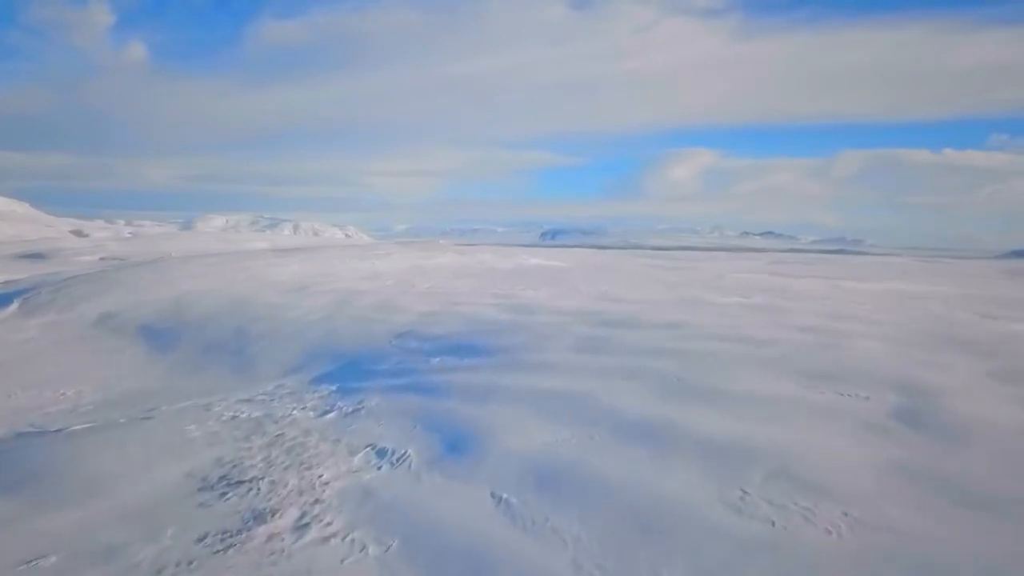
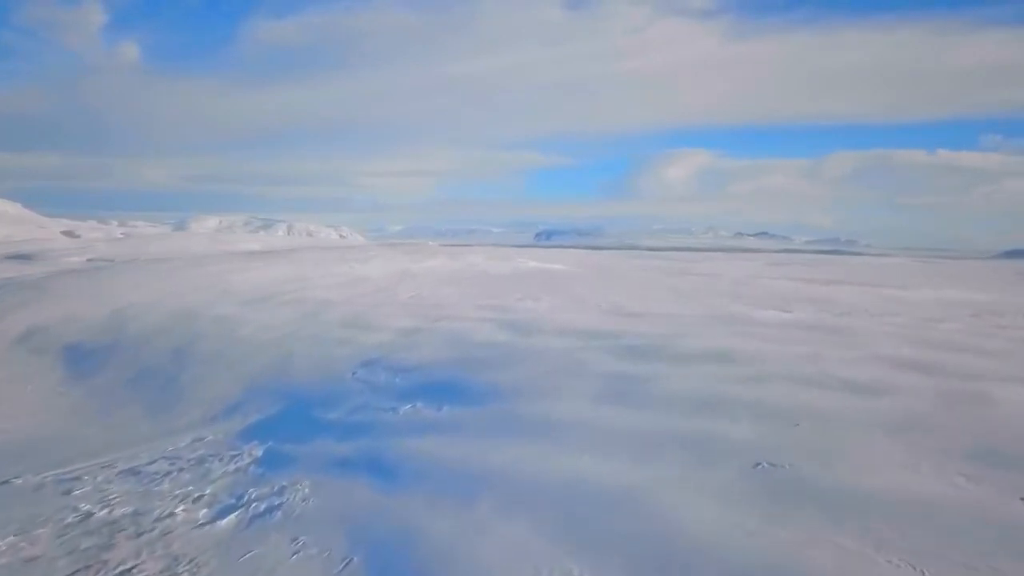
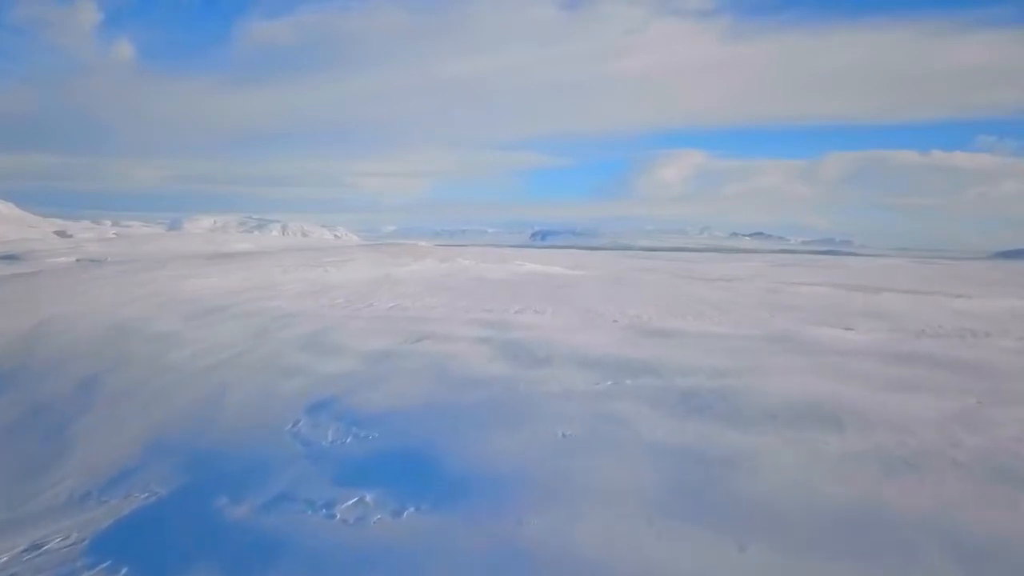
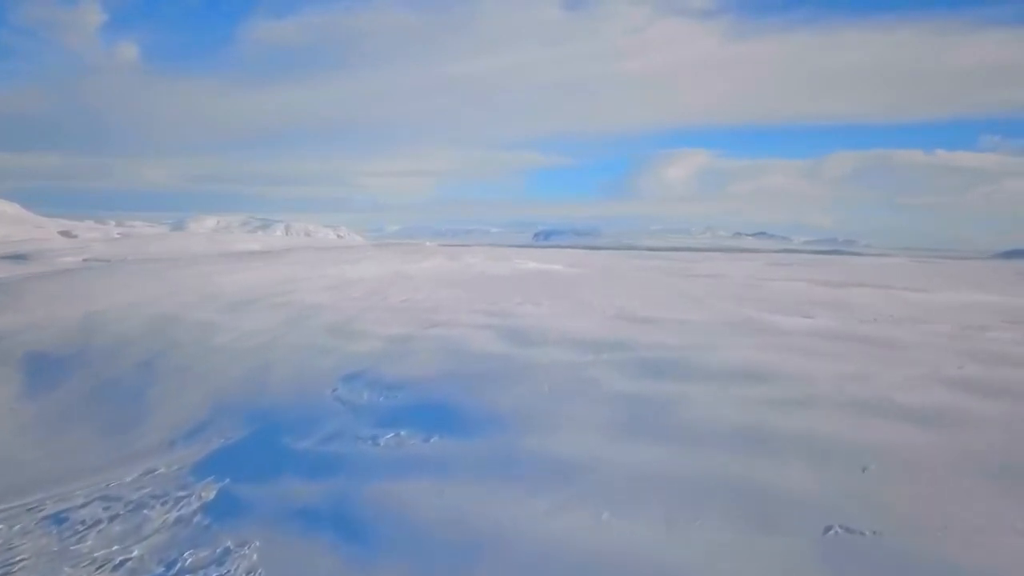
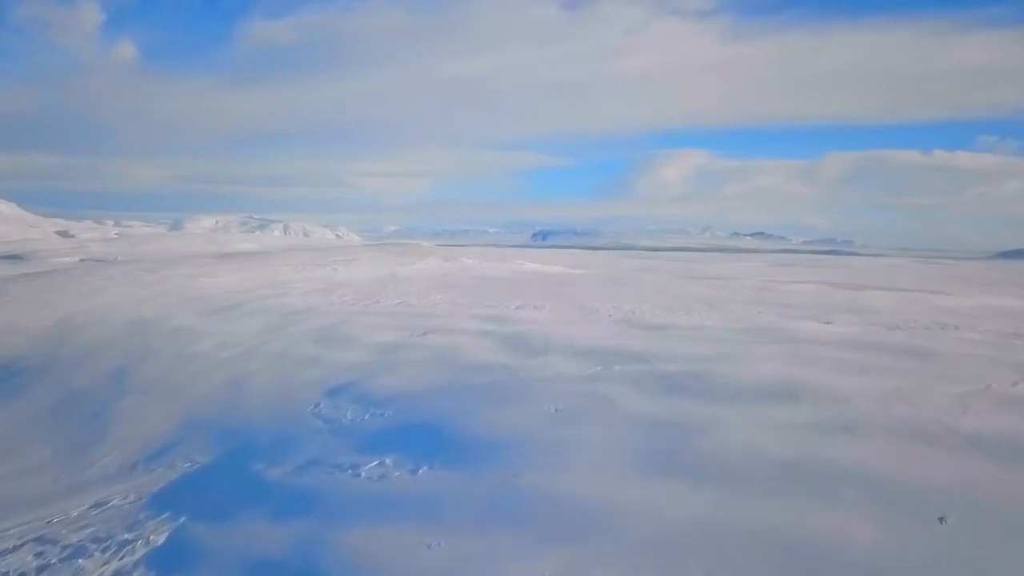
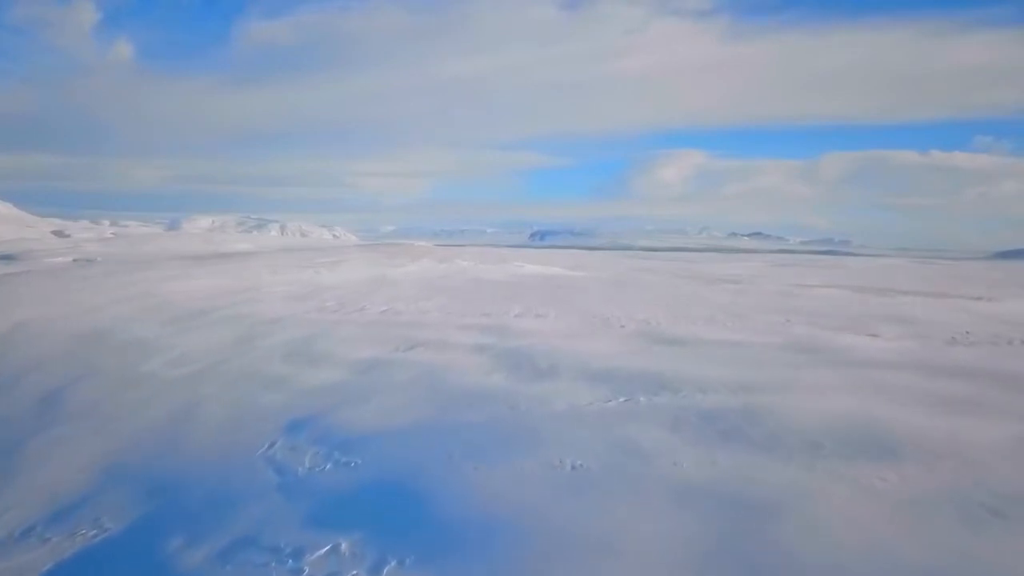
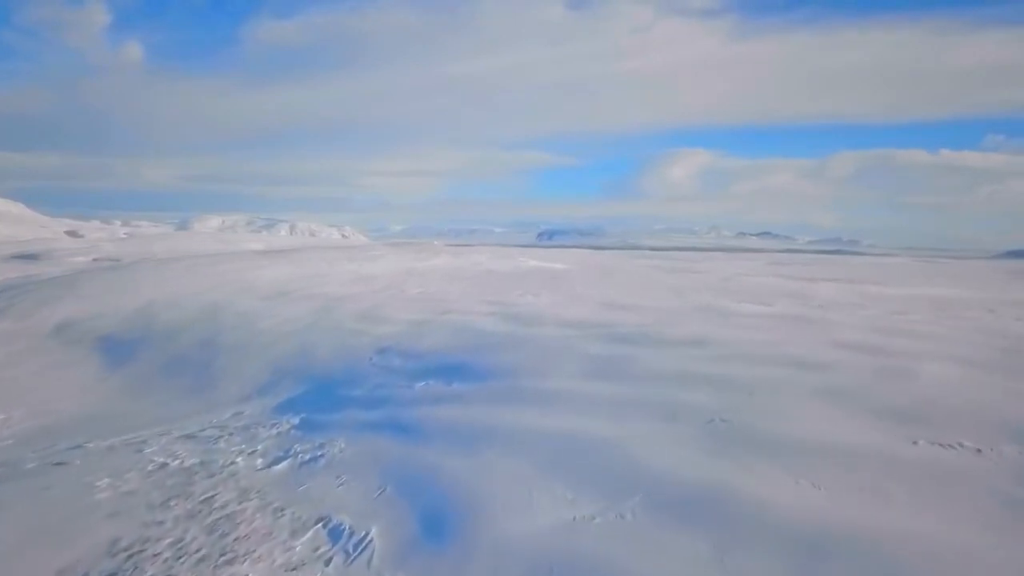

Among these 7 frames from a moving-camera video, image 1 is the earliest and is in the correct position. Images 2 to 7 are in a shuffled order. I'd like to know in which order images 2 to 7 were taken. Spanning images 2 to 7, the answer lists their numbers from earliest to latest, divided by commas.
7, 2, 4, 5, 3, 6
